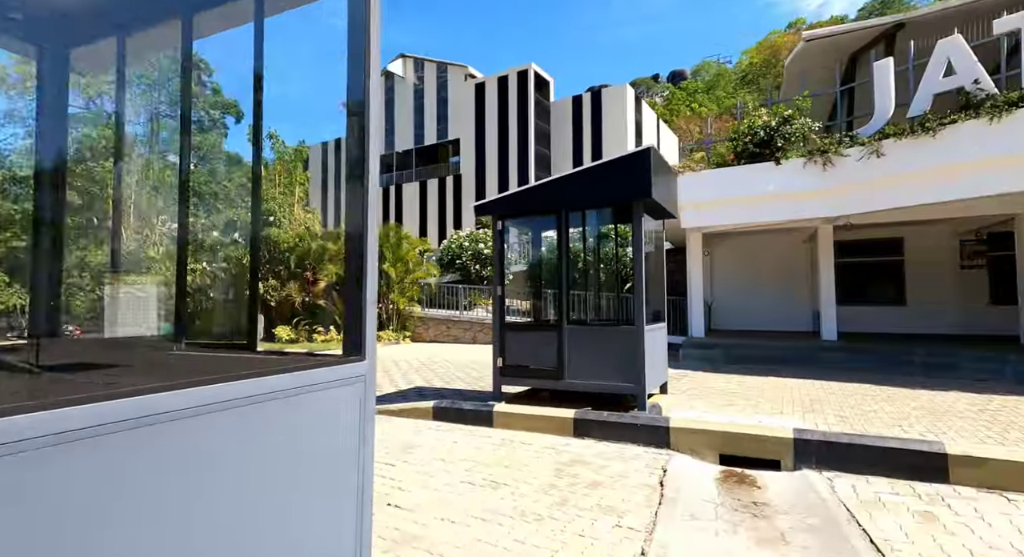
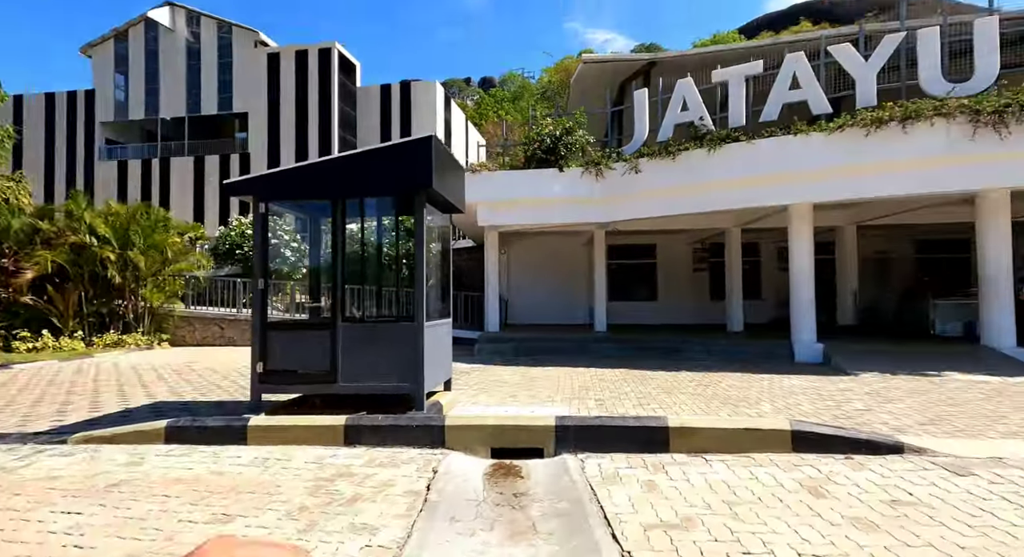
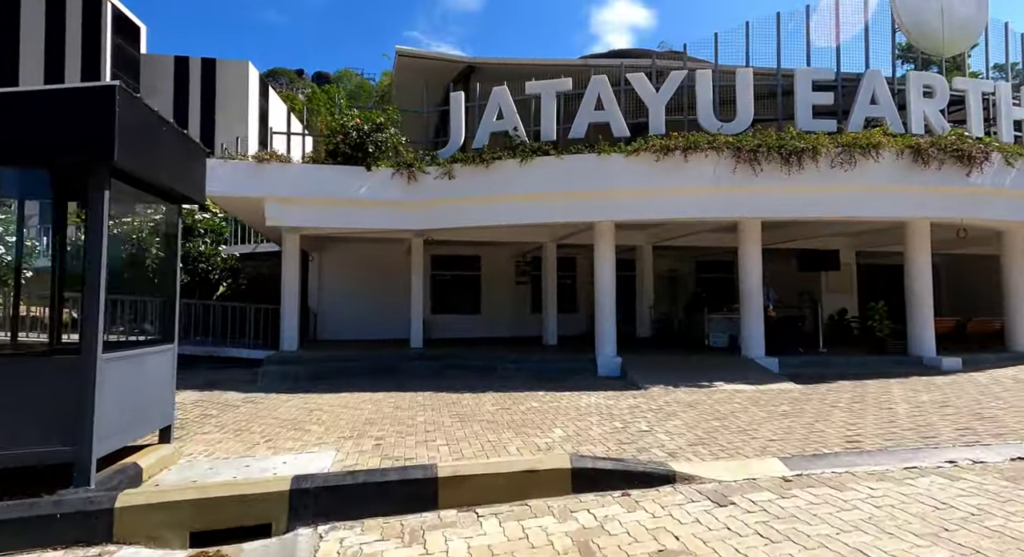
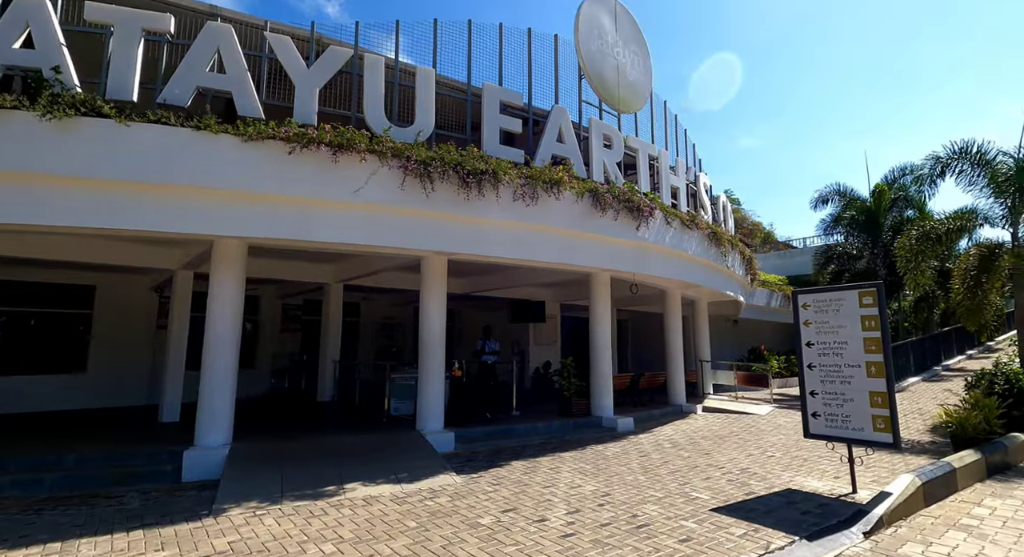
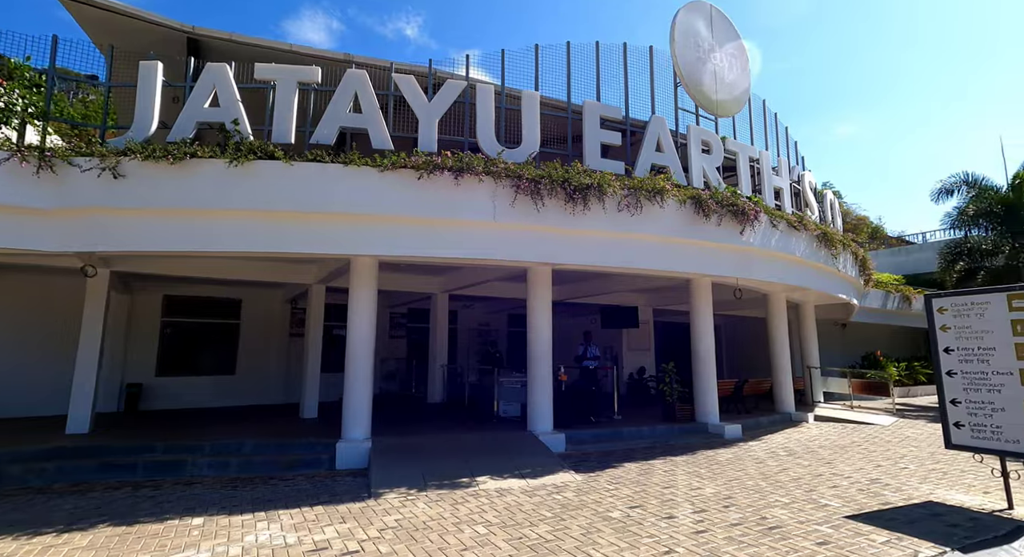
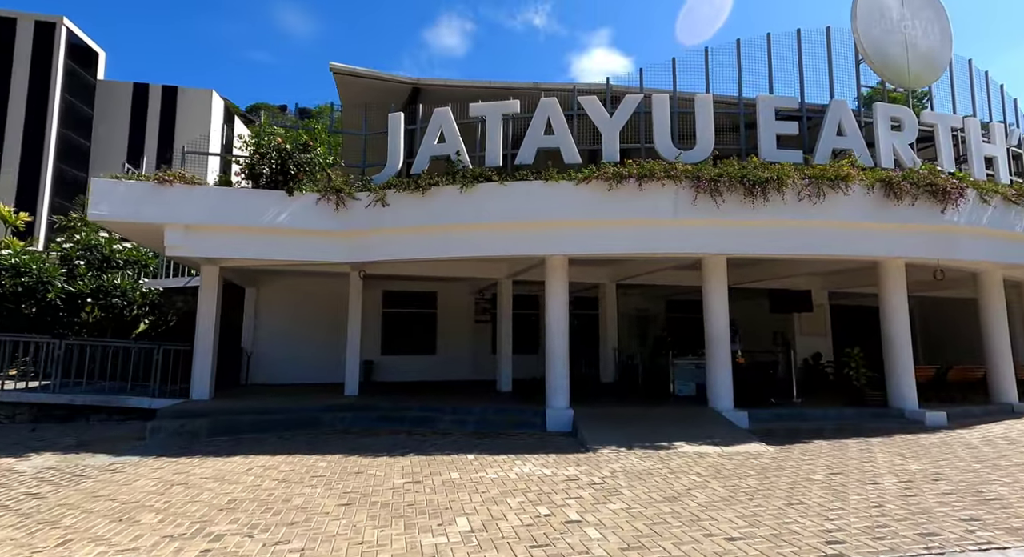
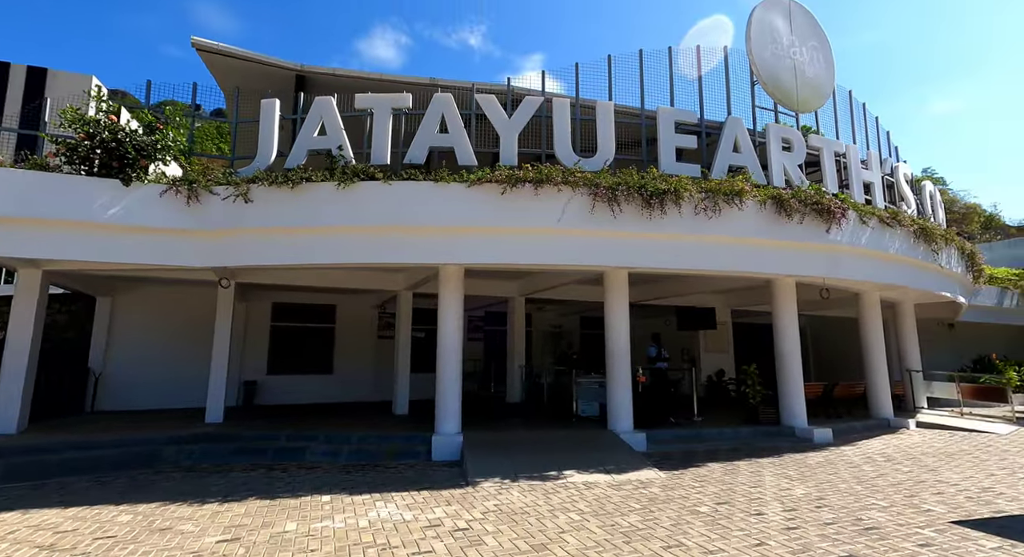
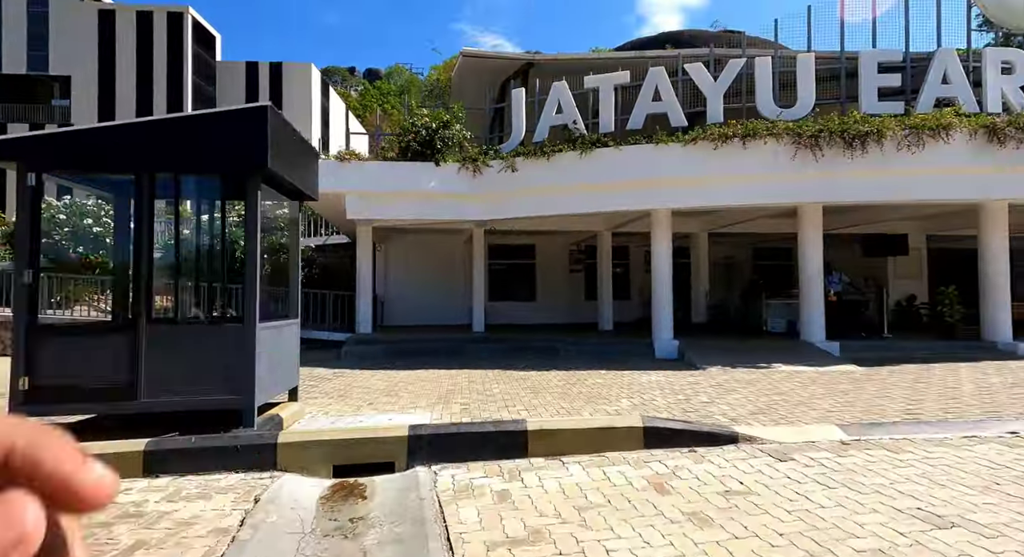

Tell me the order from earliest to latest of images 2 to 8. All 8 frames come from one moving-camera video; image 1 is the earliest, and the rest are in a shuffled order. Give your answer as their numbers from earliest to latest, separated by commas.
2, 8, 3, 6, 7, 5, 4
